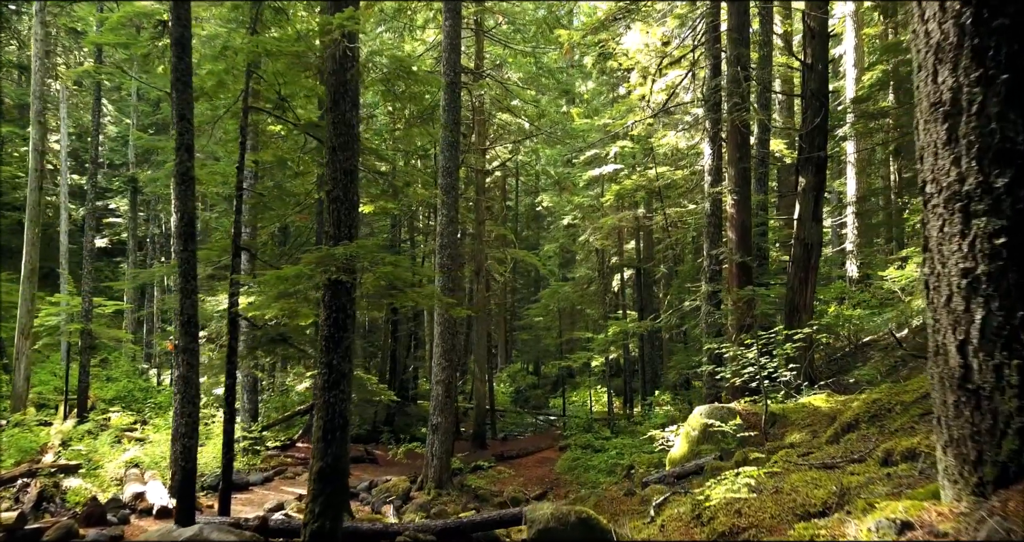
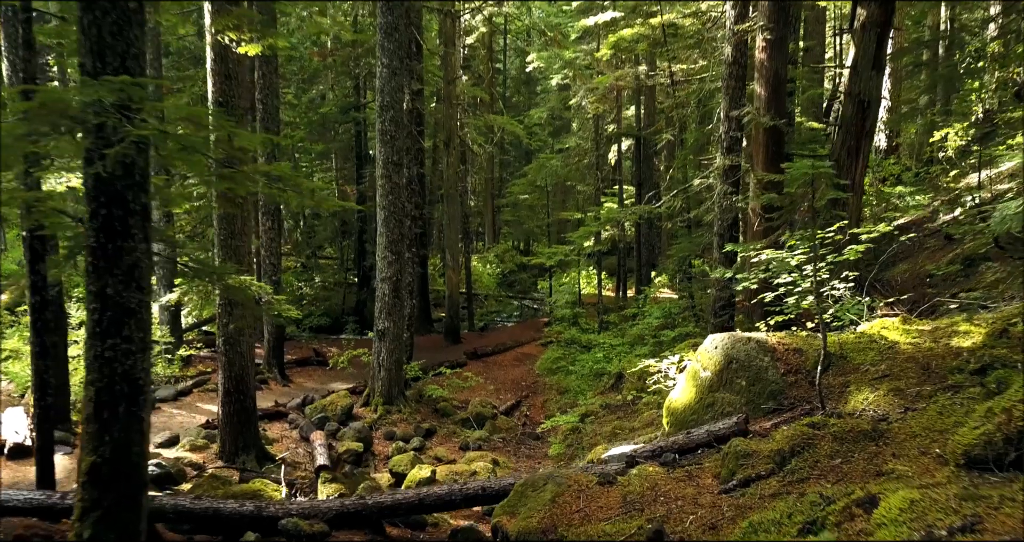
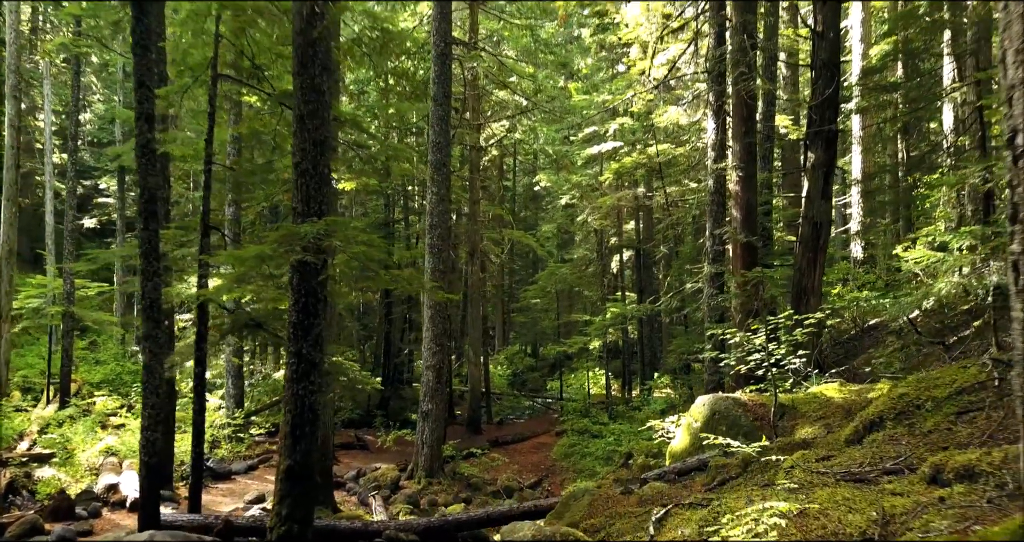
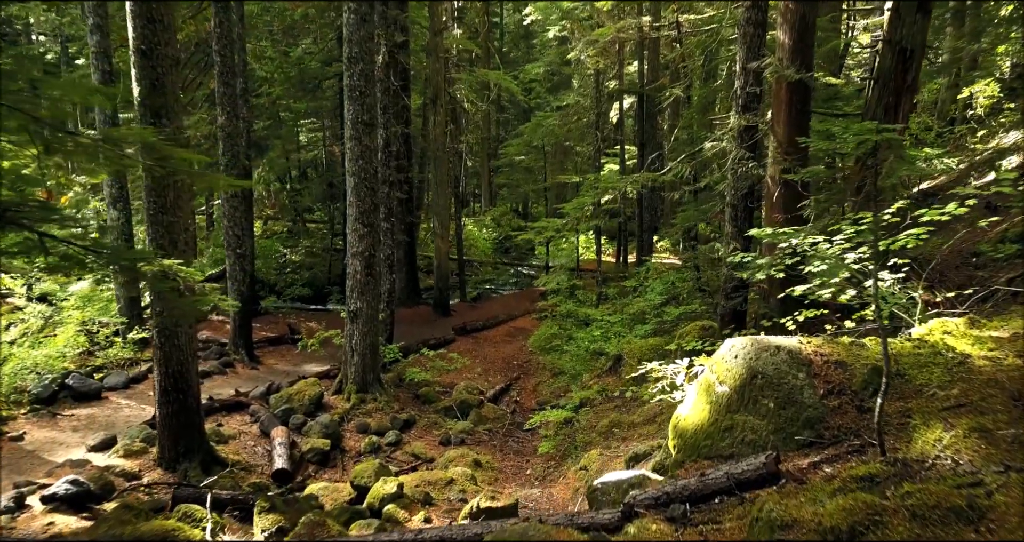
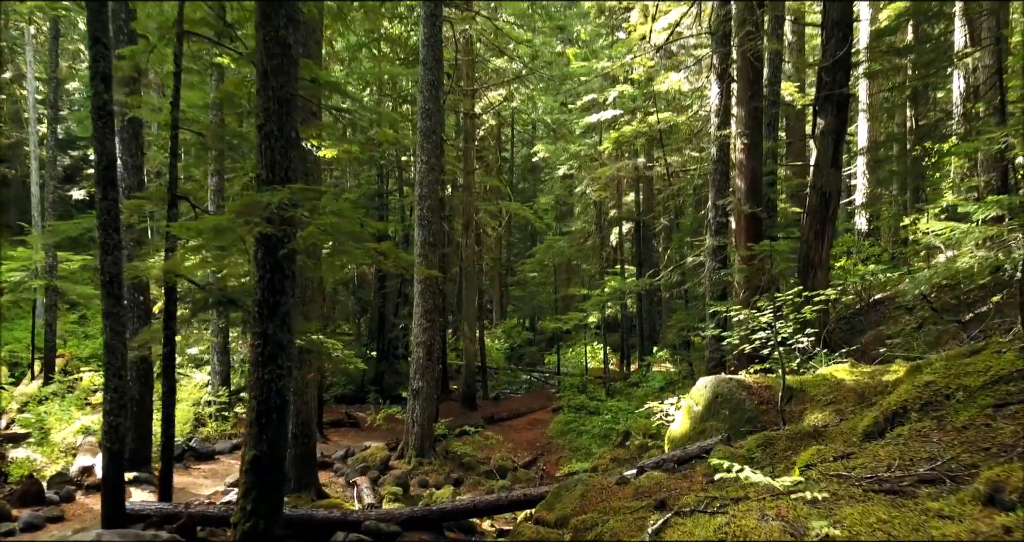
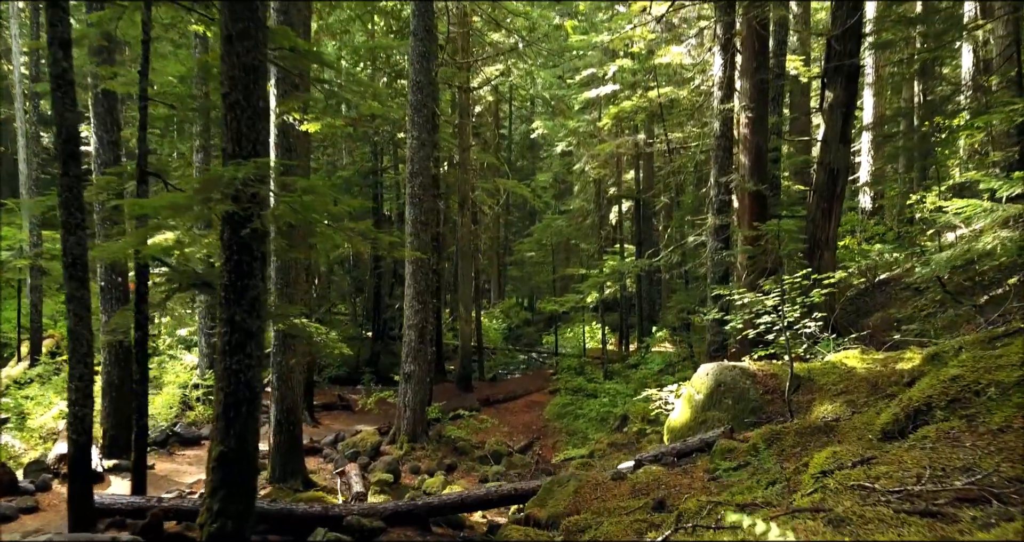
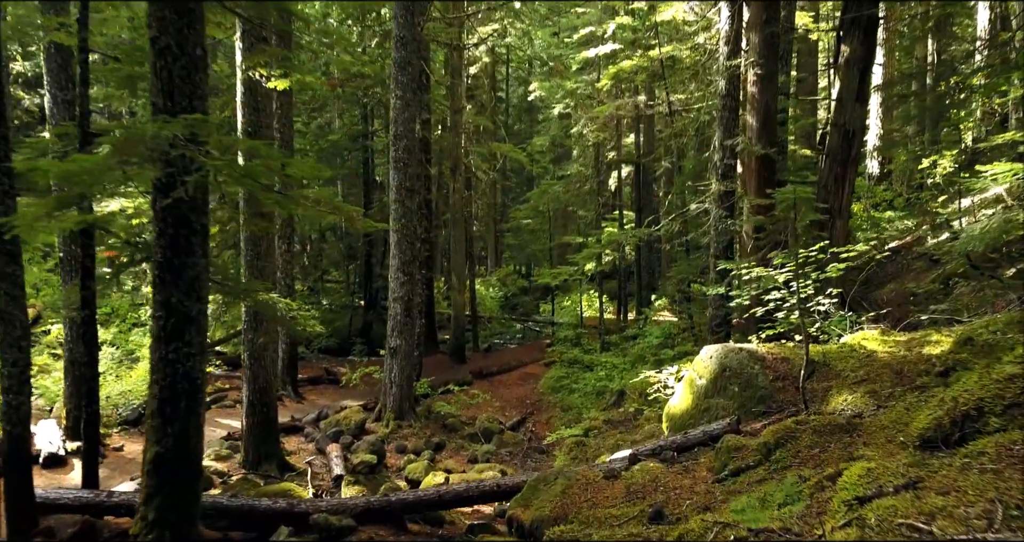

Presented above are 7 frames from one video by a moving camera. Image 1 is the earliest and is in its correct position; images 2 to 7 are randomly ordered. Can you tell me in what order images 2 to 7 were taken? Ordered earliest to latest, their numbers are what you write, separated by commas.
3, 5, 6, 7, 2, 4
